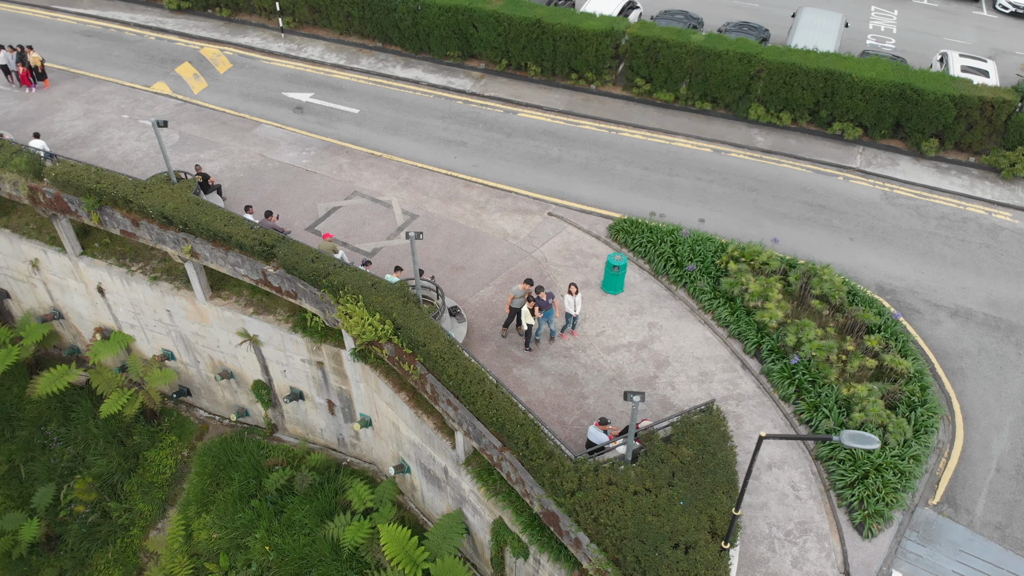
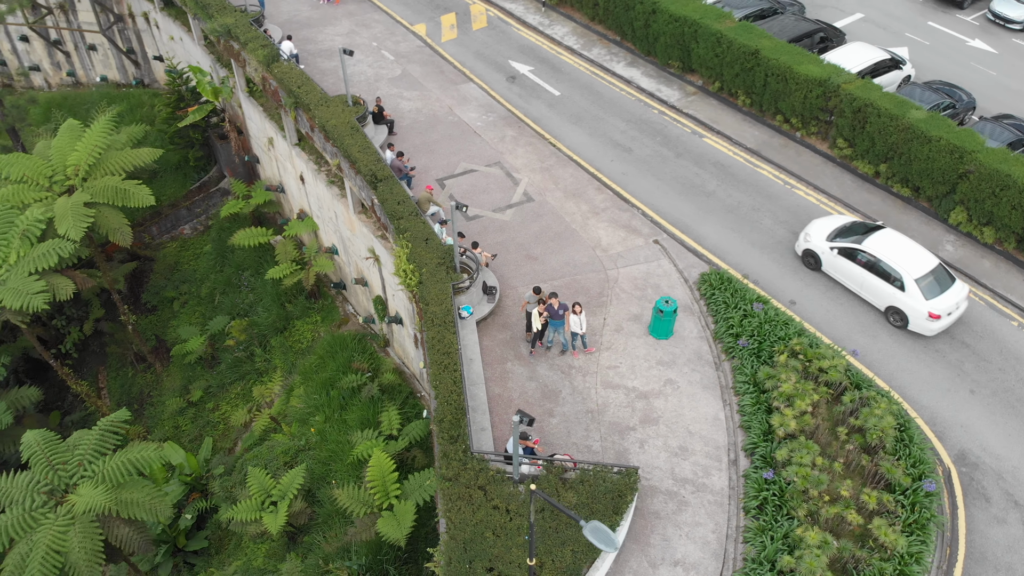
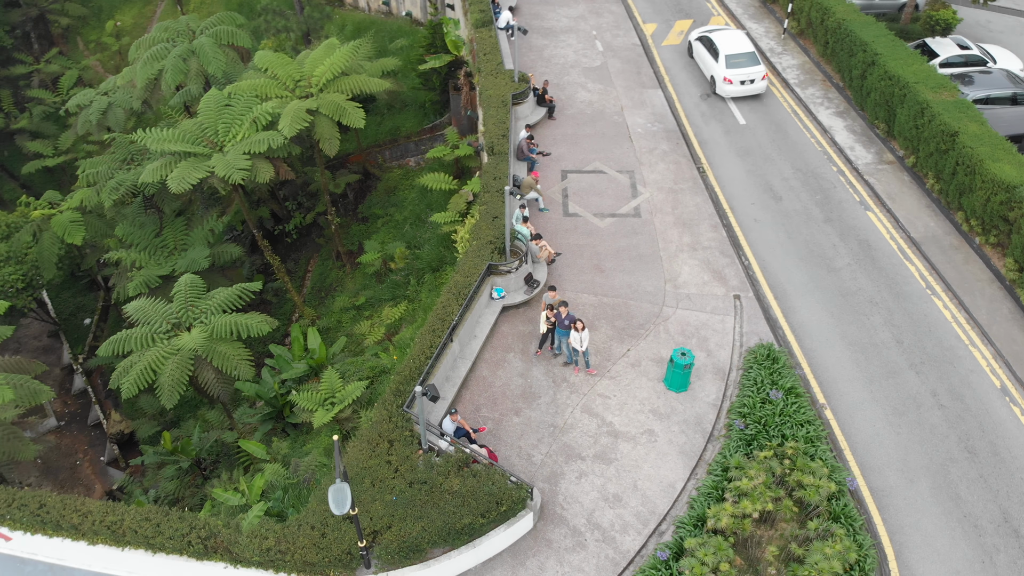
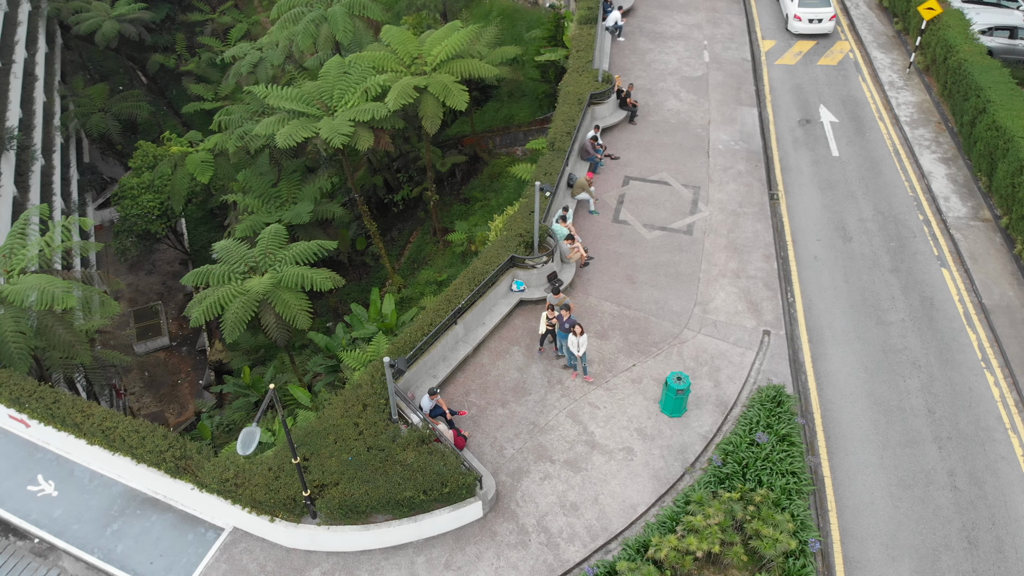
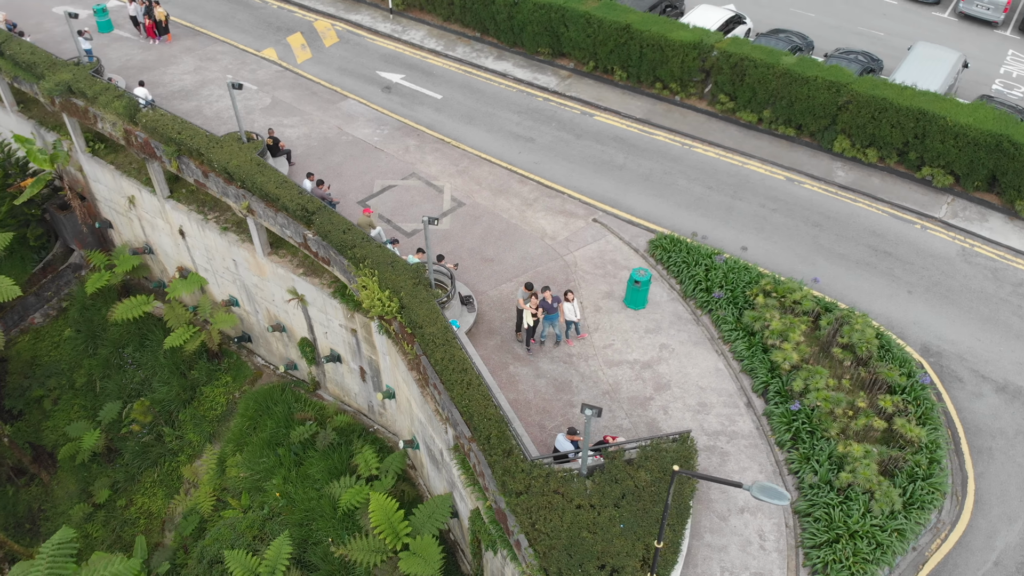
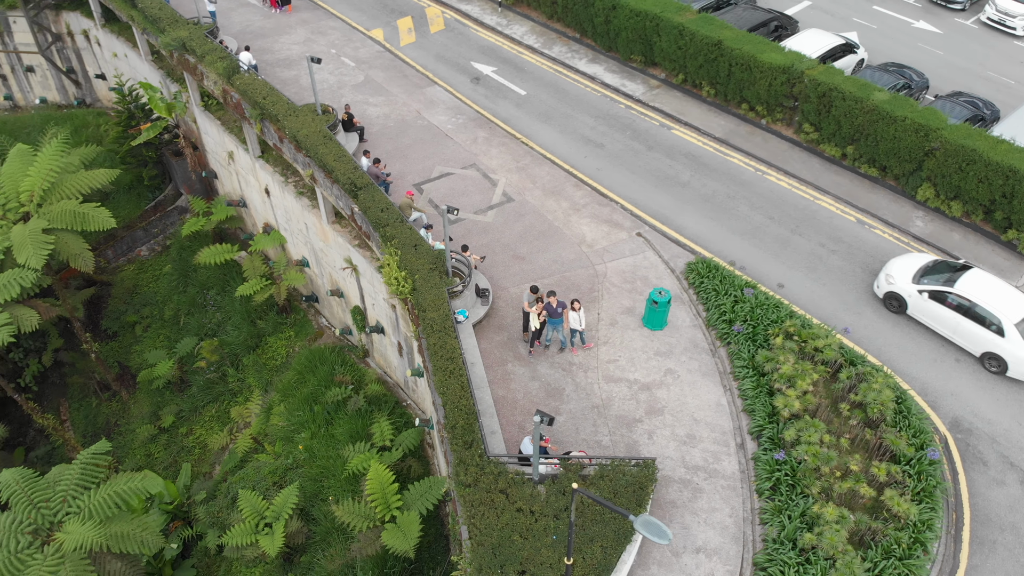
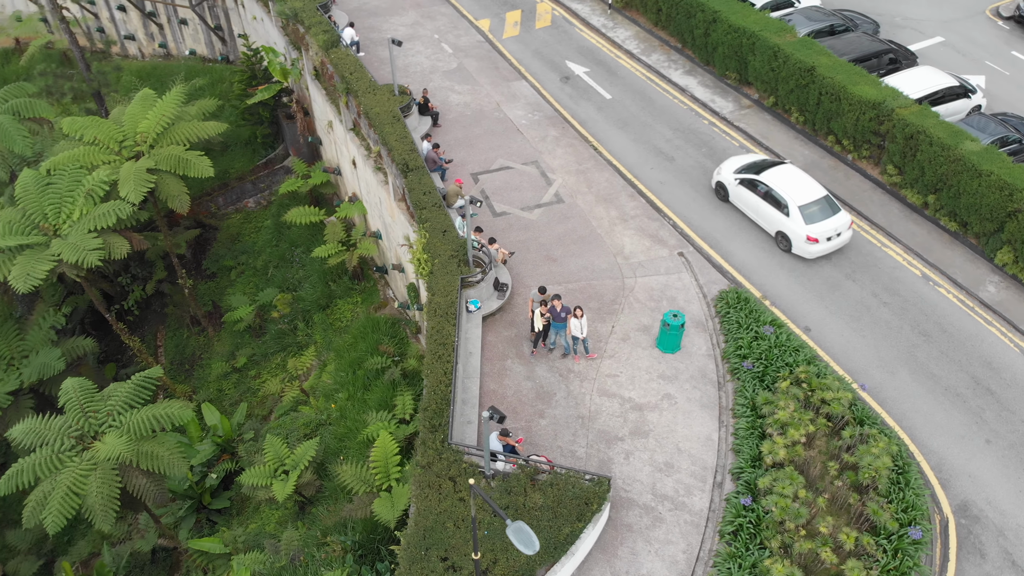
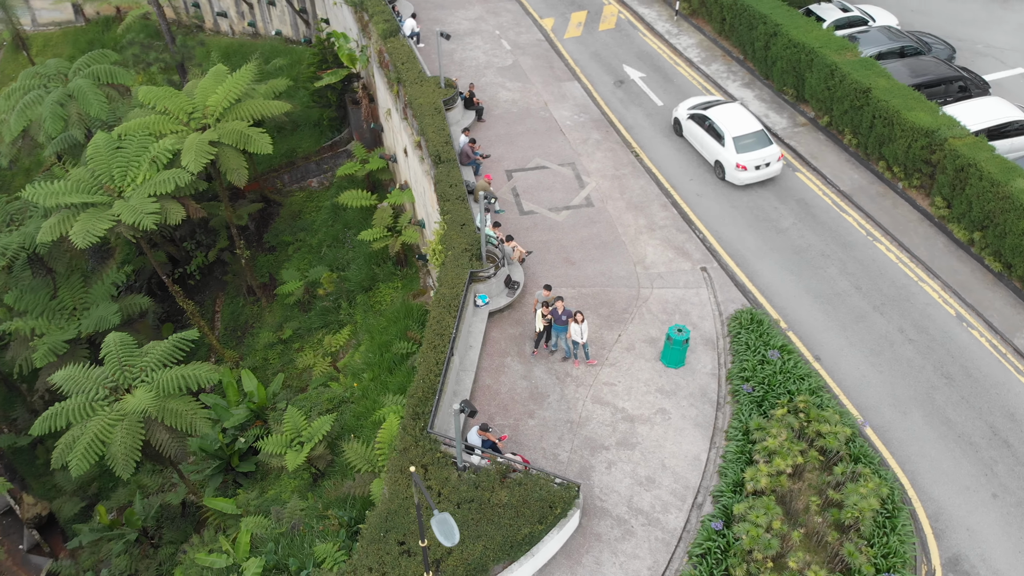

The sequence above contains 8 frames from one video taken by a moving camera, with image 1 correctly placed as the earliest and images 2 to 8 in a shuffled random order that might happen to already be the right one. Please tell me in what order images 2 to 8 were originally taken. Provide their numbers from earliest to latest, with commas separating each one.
5, 6, 2, 7, 8, 3, 4
